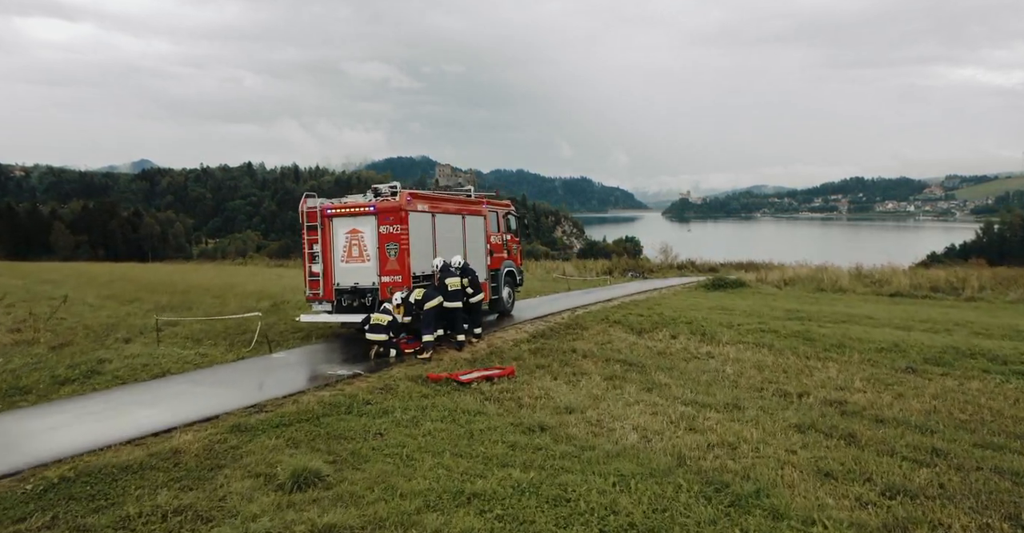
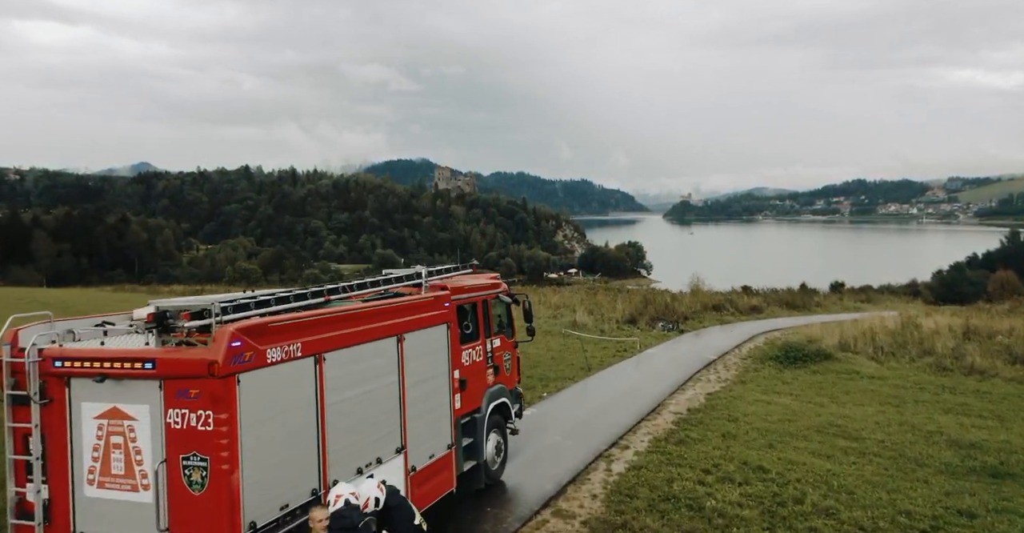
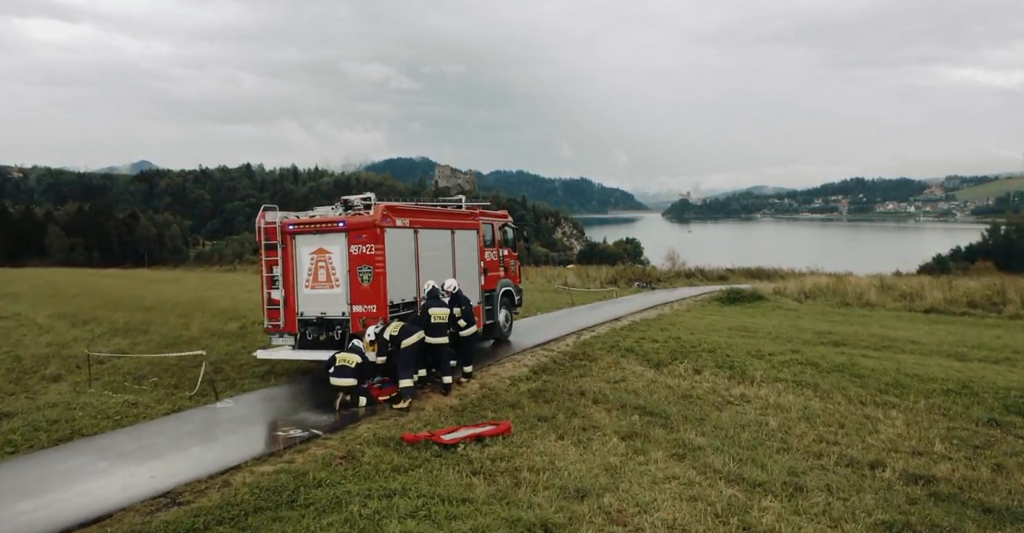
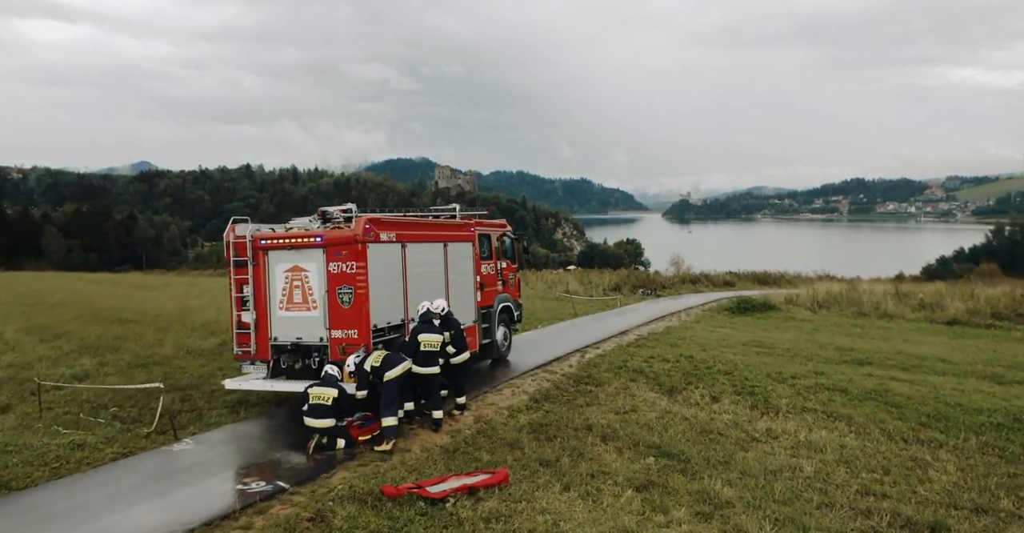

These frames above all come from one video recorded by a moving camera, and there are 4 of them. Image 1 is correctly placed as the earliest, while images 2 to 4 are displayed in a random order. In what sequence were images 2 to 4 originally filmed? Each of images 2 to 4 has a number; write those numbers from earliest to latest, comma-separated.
3, 4, 2
